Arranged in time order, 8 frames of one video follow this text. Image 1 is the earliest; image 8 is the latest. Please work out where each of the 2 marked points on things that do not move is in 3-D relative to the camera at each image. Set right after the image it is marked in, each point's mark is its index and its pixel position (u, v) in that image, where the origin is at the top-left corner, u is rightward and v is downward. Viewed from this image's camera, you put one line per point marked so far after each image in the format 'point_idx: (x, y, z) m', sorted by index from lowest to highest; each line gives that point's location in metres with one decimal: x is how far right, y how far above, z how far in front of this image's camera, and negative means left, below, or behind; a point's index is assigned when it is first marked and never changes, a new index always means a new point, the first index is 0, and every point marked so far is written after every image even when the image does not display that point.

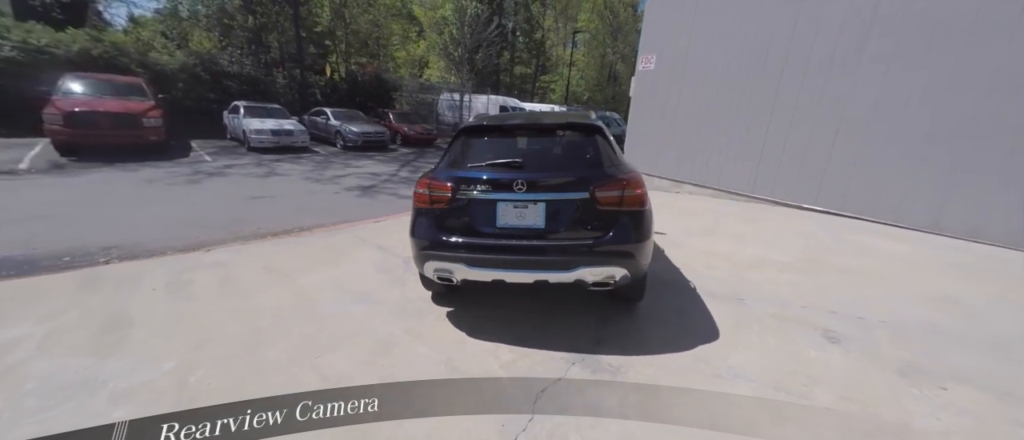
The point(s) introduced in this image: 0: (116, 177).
0: (-6.9, +0.7, +6.8) m
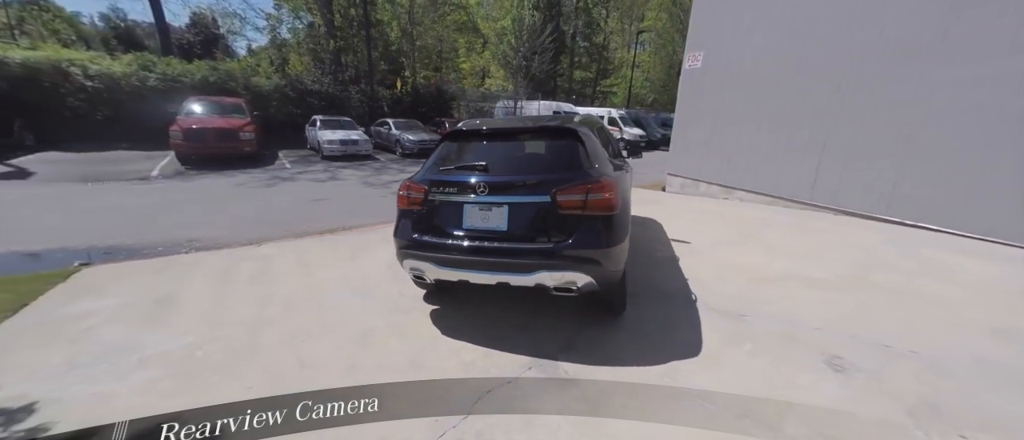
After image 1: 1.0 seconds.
0: (-6.3, +0.8, +8.2) m
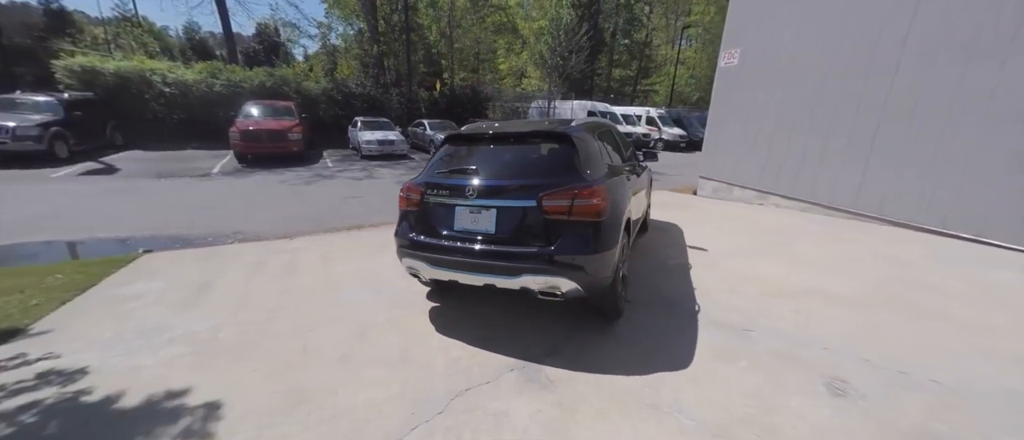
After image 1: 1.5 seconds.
0: (-5.7, +0.9, +9.0) m
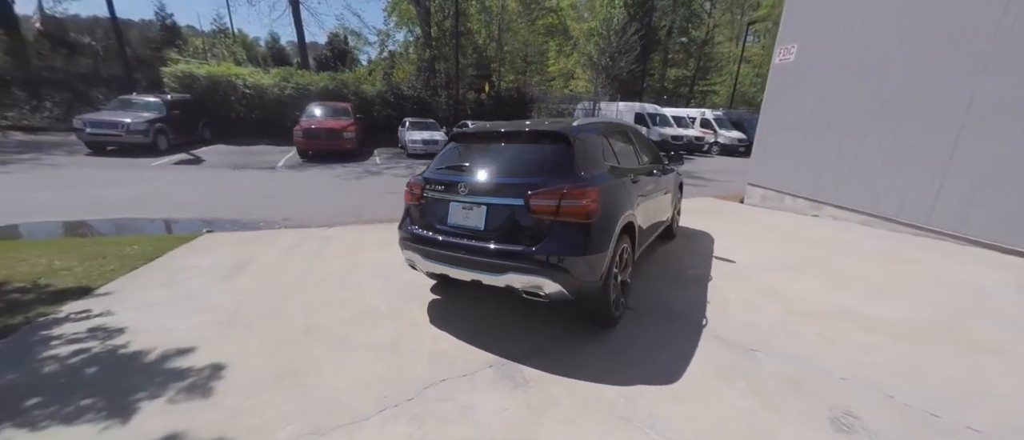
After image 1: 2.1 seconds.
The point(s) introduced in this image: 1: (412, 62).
0: (-4.8, +1.2, +9.7) m
1: (-5.0, +7.8, +19.0) m
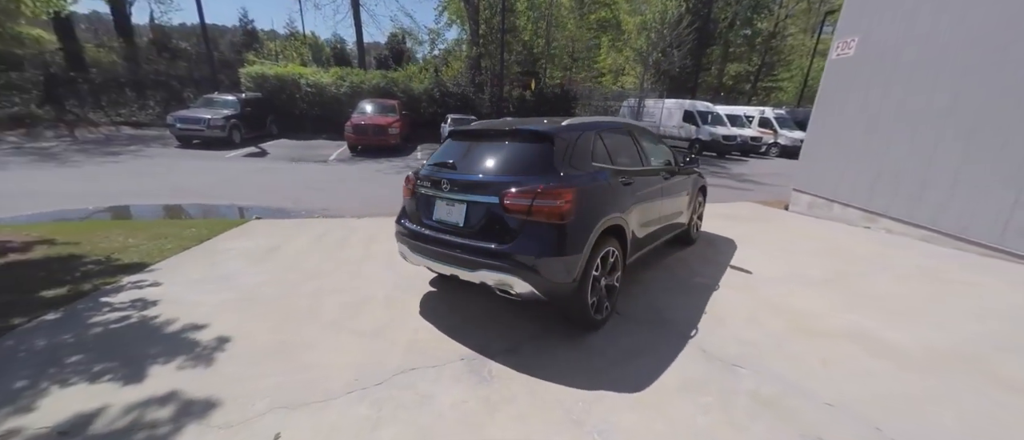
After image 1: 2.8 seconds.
0: (-3.9, +1.4, +10.4) m
1: (-2.5, +8.1, +19.6) m
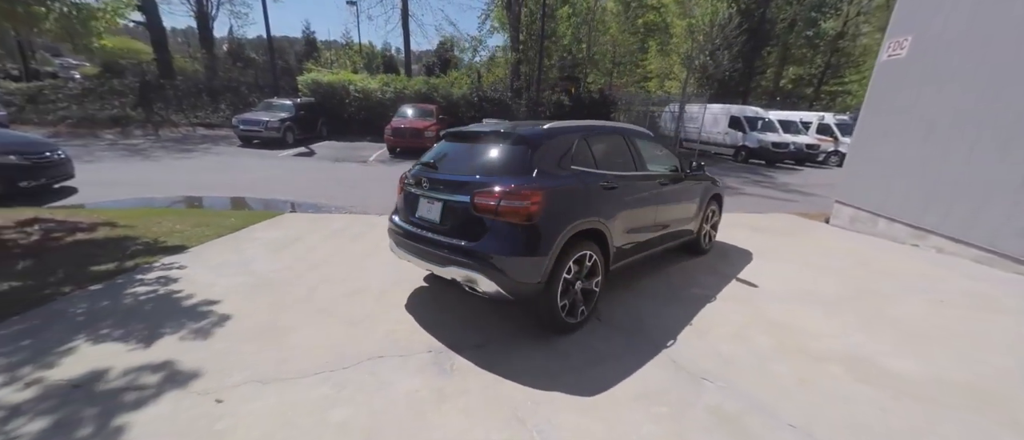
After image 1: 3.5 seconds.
0: (-3.1, +1.4, +10.9) m
1: (-0.3, +7.9, +19.9) m
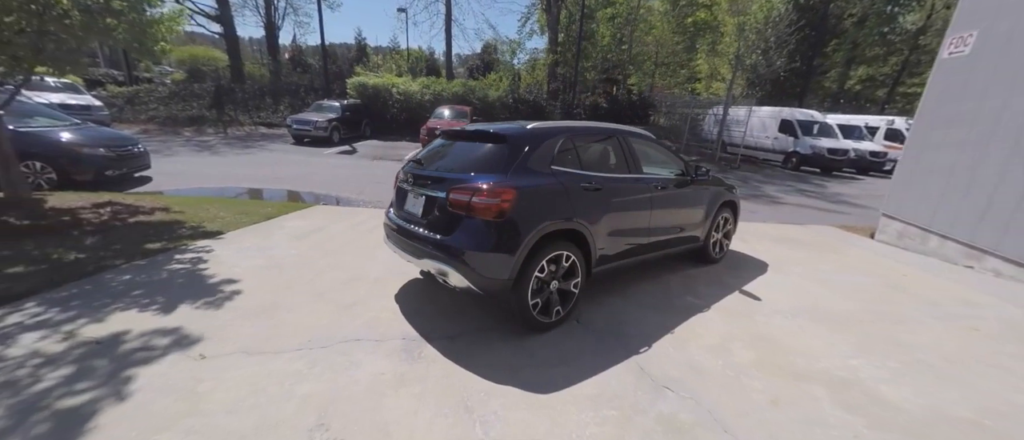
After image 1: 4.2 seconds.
0: (-2.2, +1.5, +11.2) m
1: (+1.9, +7.8, +19.9) m
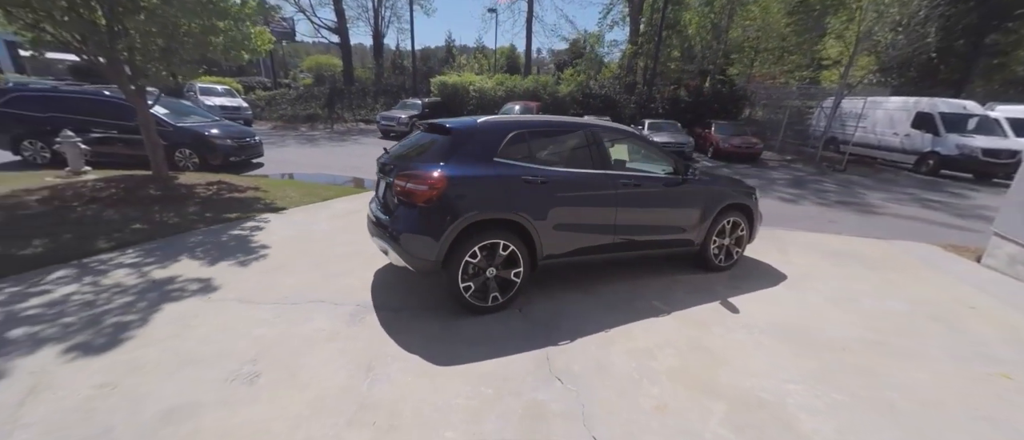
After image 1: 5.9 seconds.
0: (-0.5, +1.7, +11.6) m
1: (+6.1, +7.7, +18.8) m
